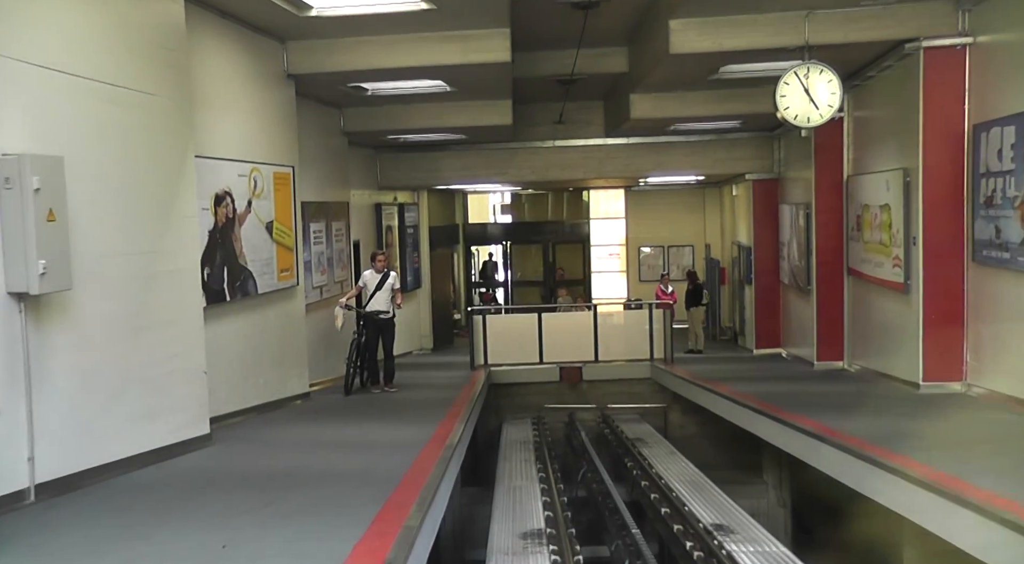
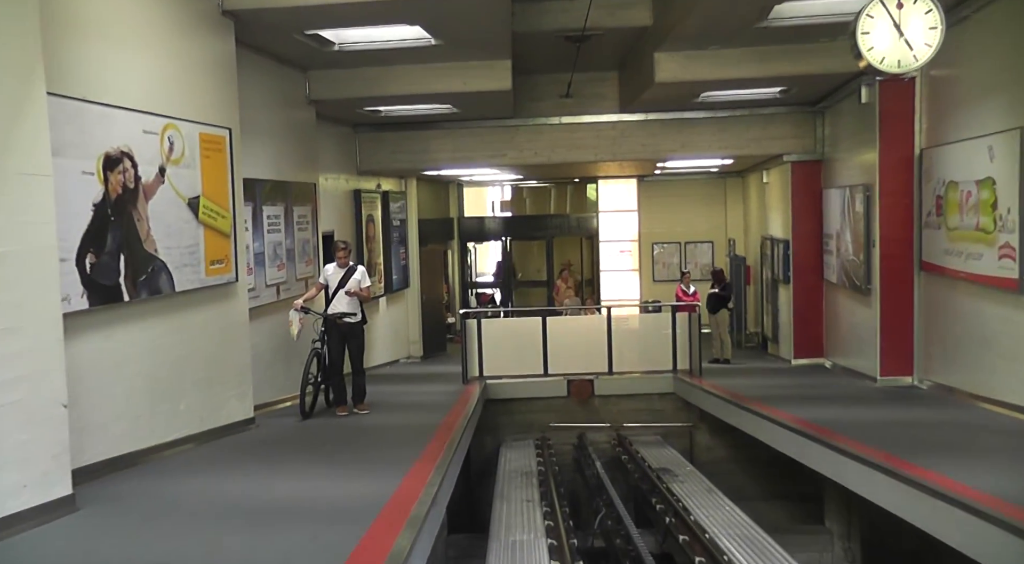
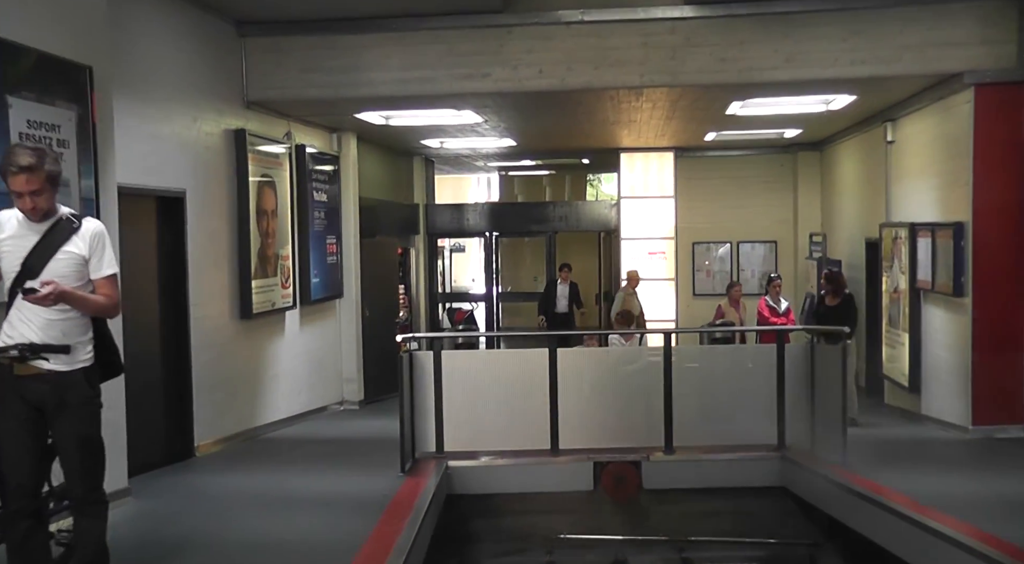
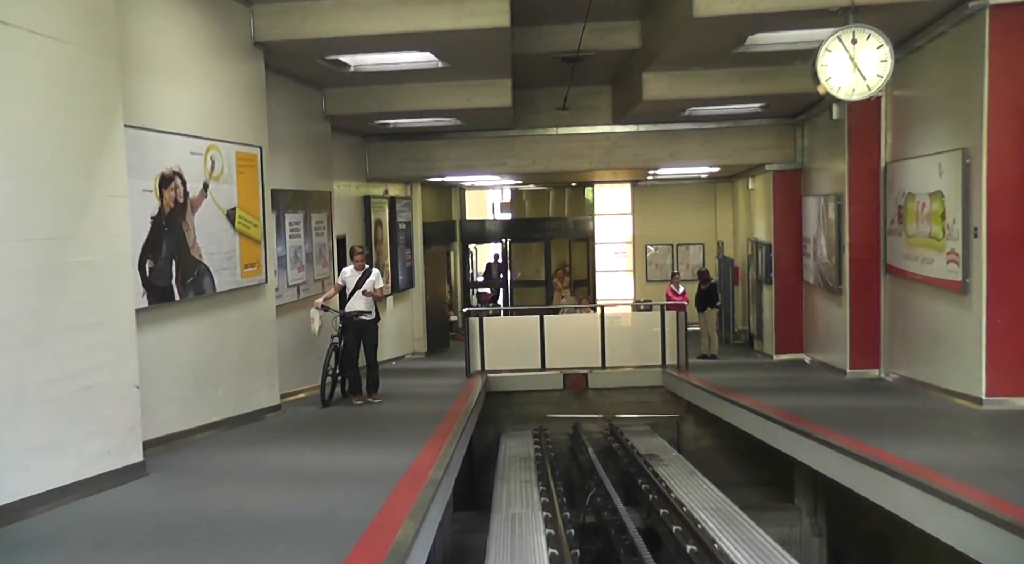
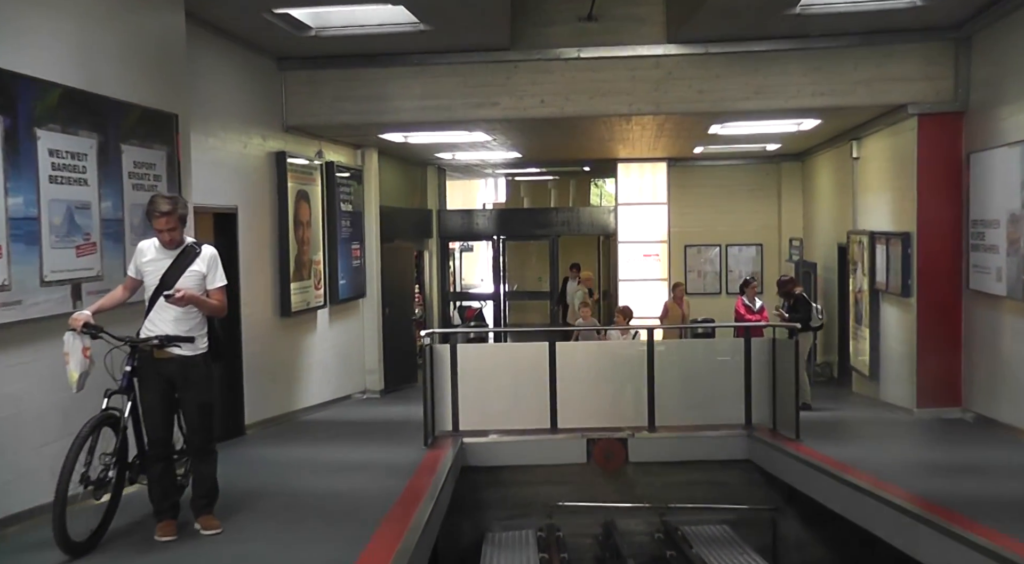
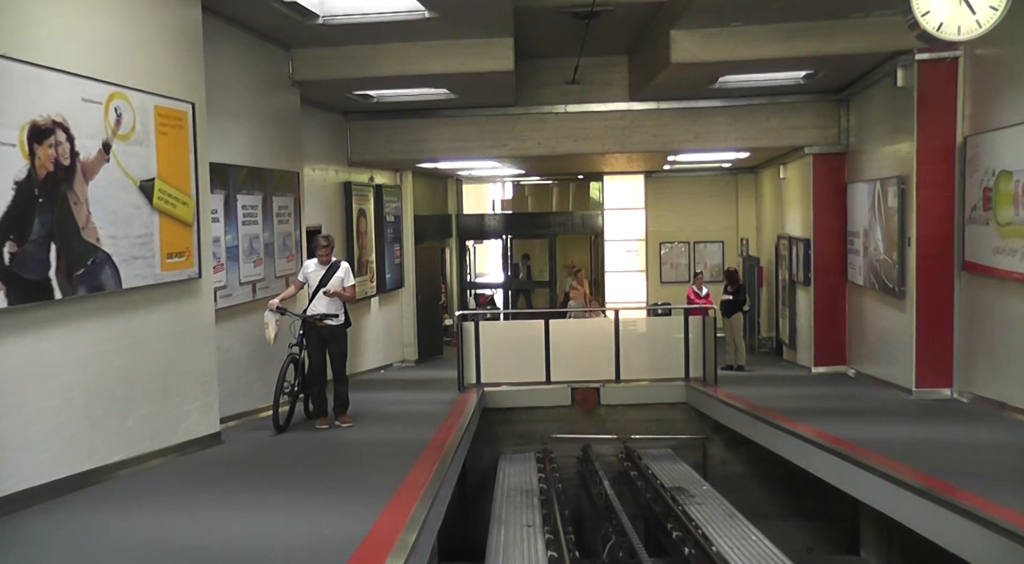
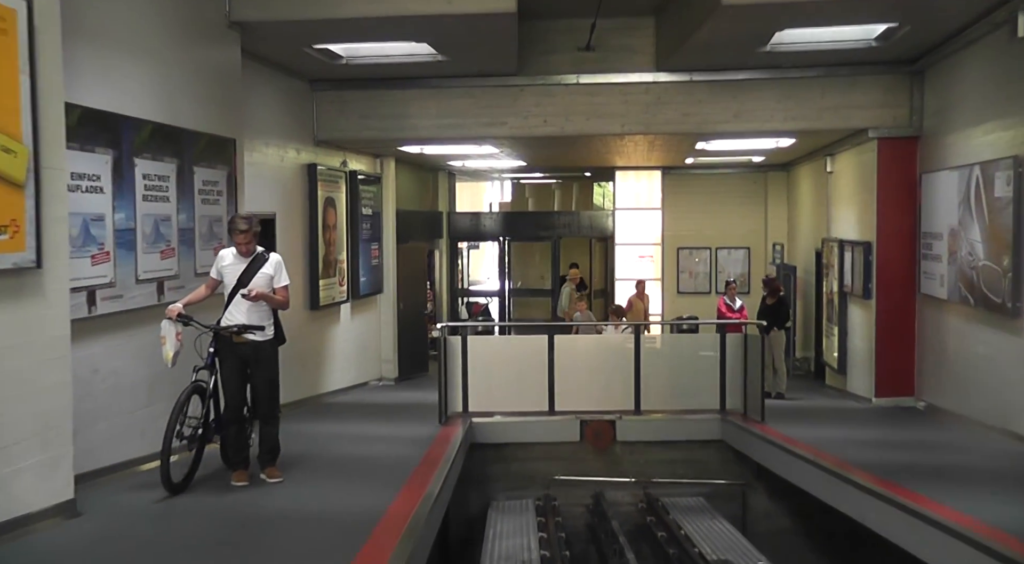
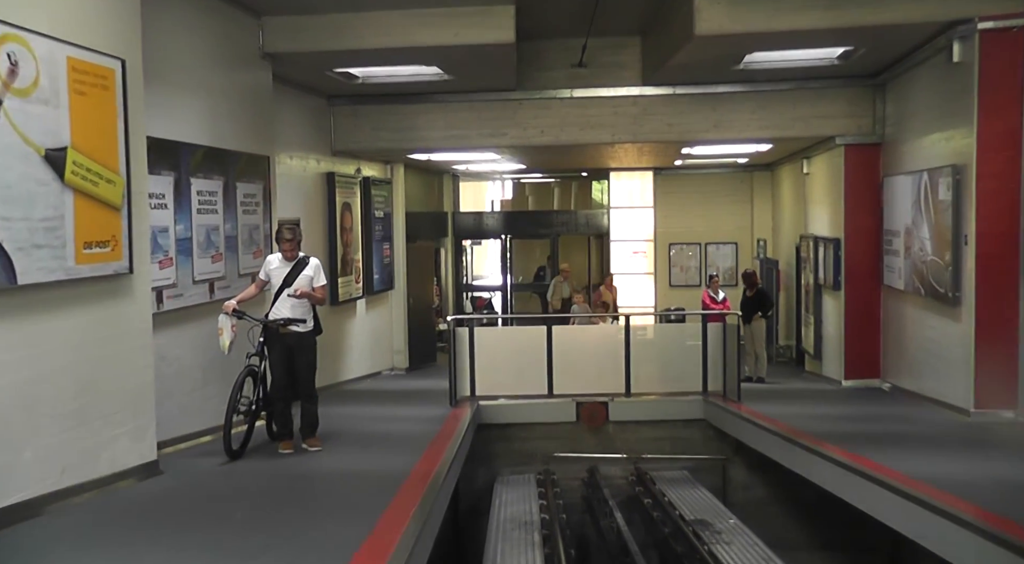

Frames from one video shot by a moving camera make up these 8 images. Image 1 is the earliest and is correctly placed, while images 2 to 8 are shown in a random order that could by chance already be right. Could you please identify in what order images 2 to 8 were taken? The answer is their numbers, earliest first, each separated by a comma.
4, 2, 6, 8, 7, 5, 3
